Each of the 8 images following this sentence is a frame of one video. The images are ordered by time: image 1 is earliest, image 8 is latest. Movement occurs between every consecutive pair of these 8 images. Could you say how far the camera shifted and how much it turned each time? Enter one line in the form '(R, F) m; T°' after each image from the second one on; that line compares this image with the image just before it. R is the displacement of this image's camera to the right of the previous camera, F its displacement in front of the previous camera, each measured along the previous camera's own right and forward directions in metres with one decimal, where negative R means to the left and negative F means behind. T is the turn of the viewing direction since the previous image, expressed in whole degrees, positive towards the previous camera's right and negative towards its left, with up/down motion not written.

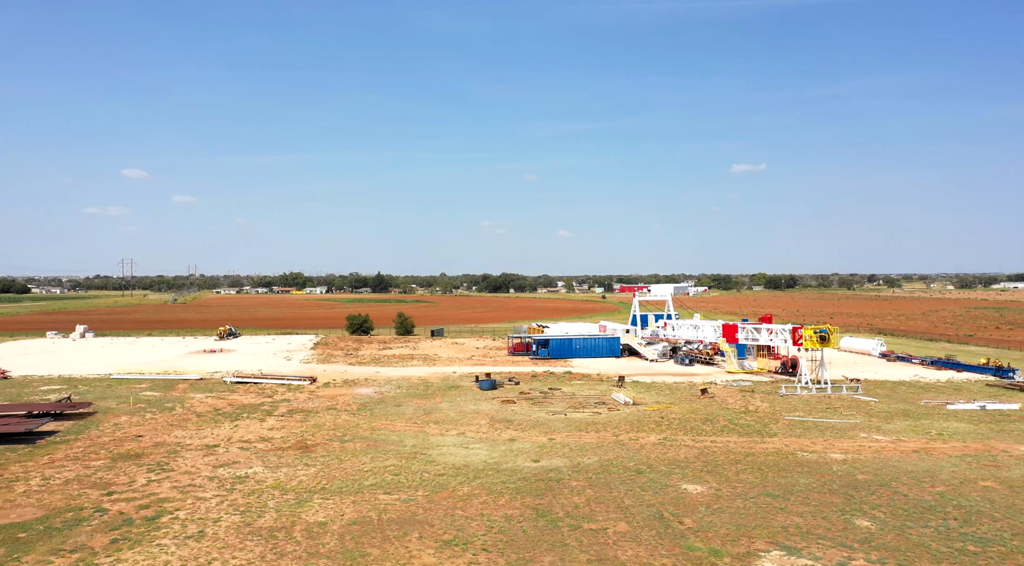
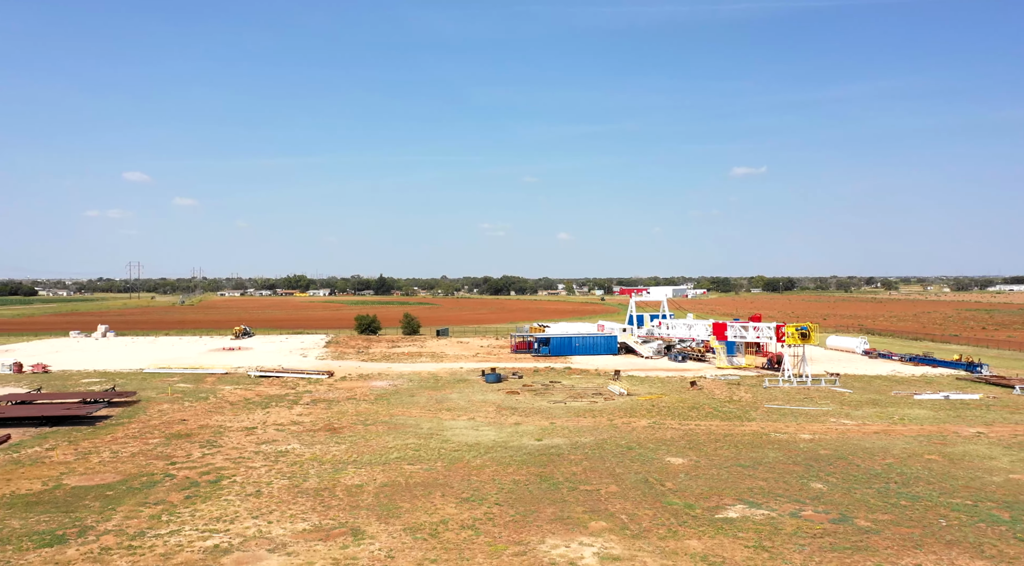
(-0.2, -3.5) m; 0°
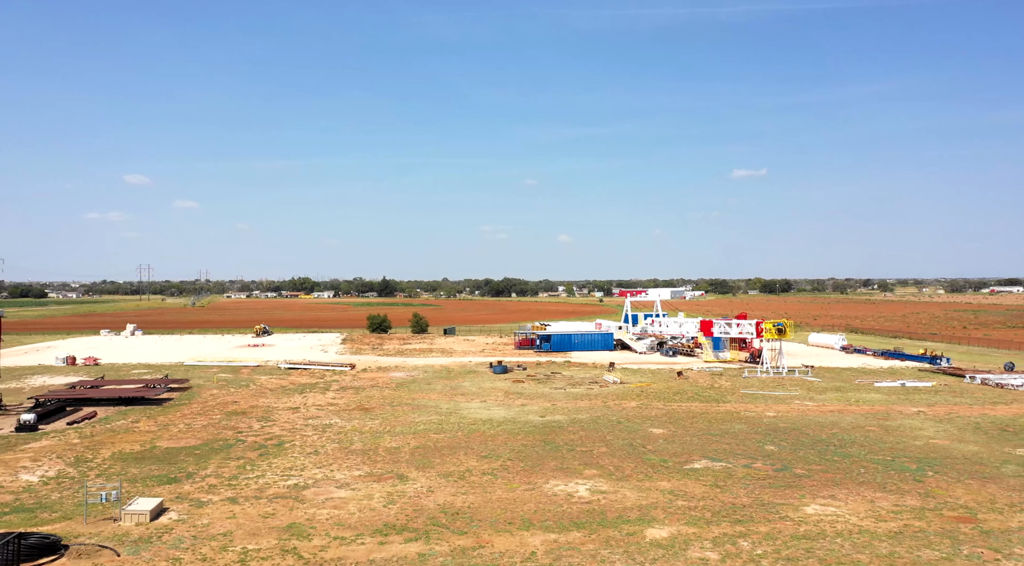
(-0.3, -5.2) m; 0°
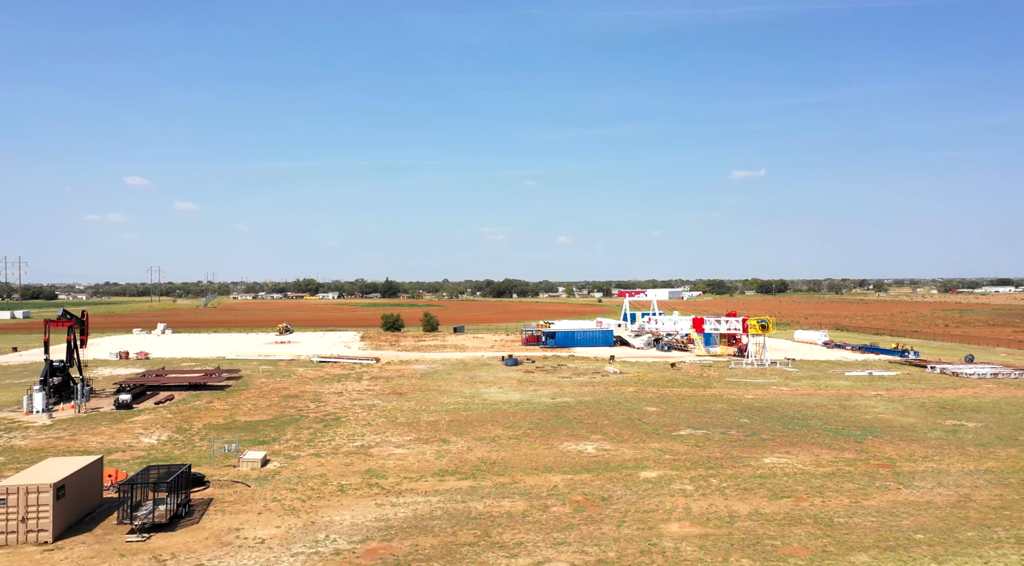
(-0.9, -5.7) m; 0°
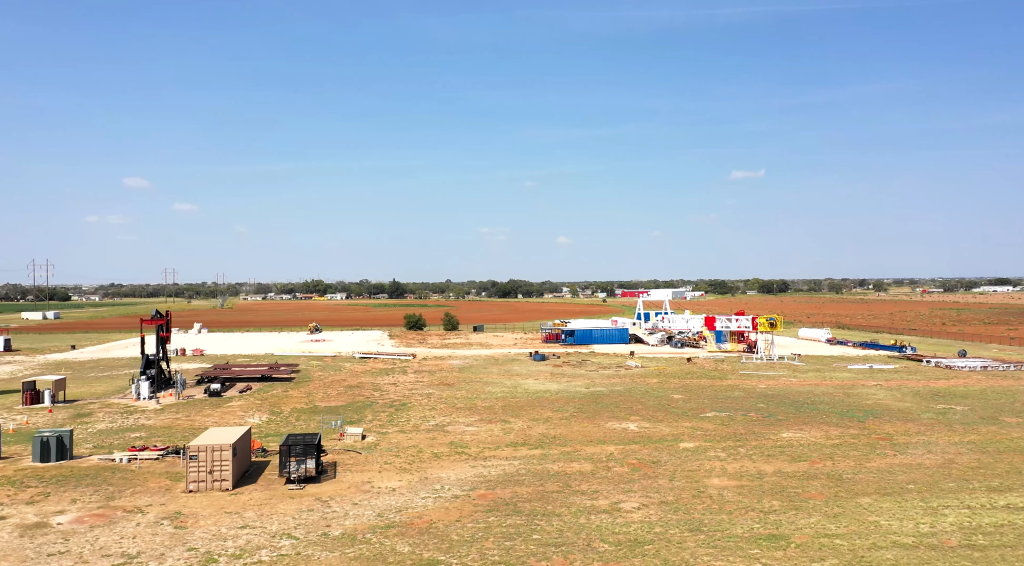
(-2.3, -4.8) m; 0°
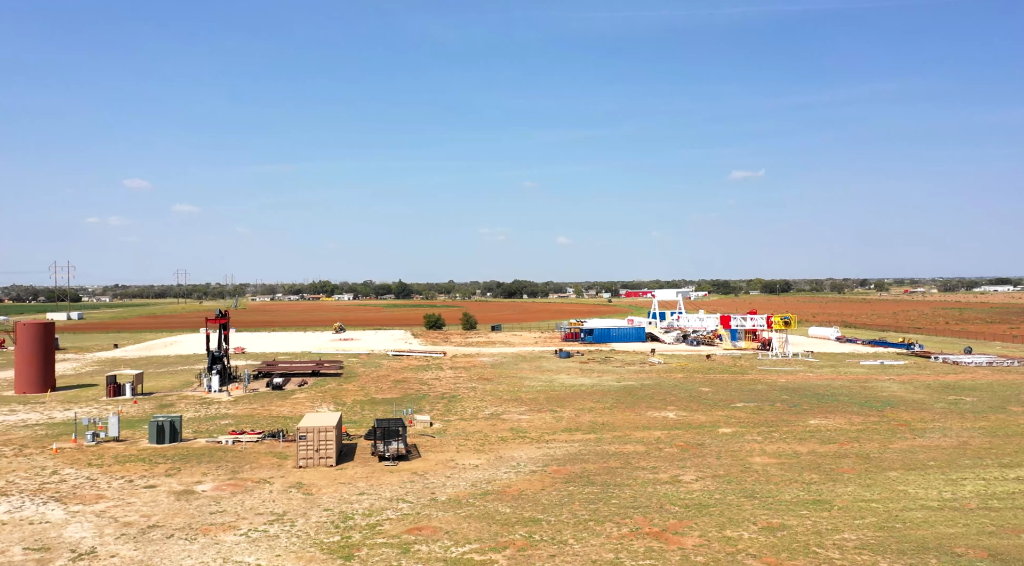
(-2.3, -3.1) m; 0°
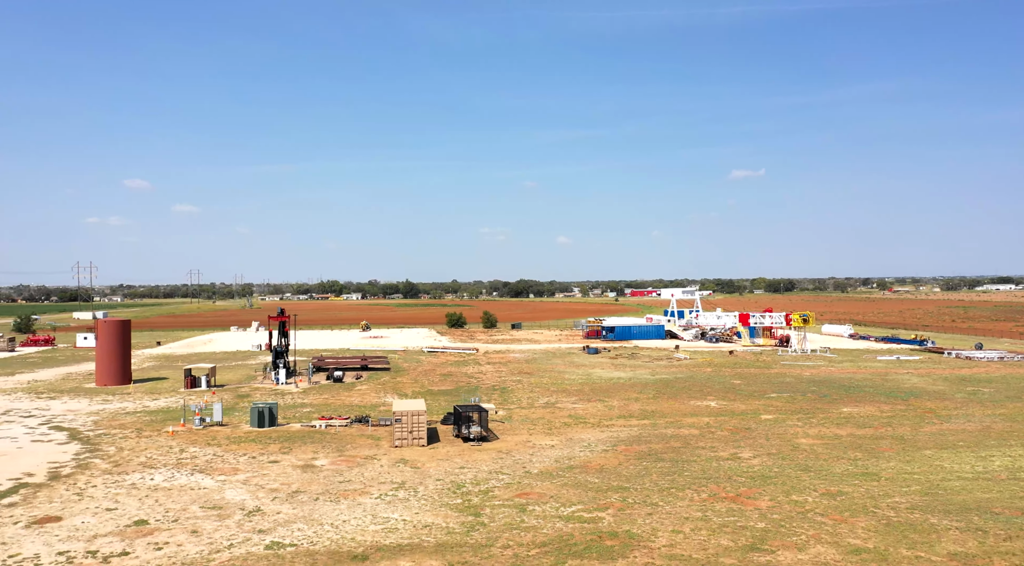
(-2.8, -2.9) m; 0°
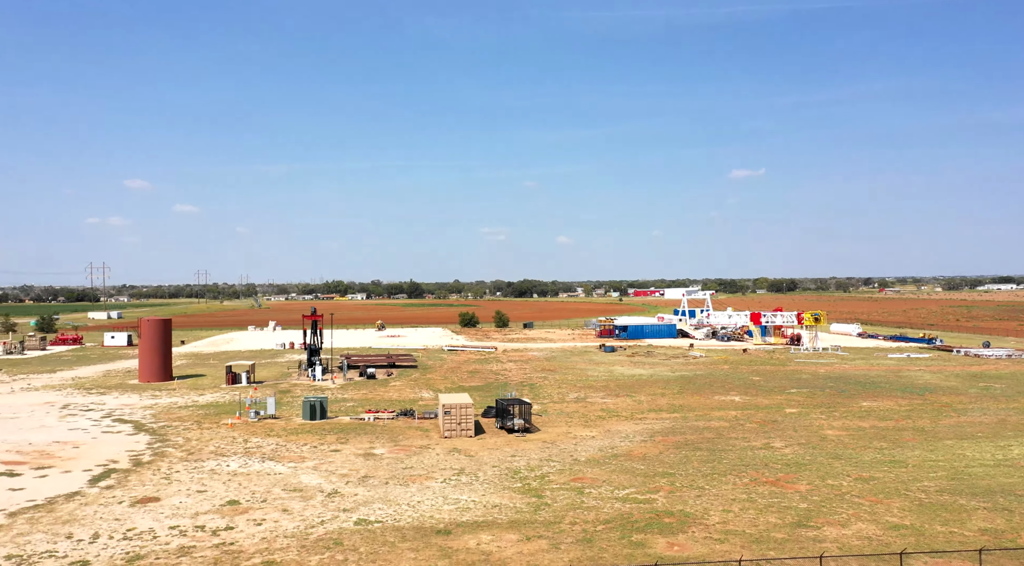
(-1.7, -1.6) m; 0°
